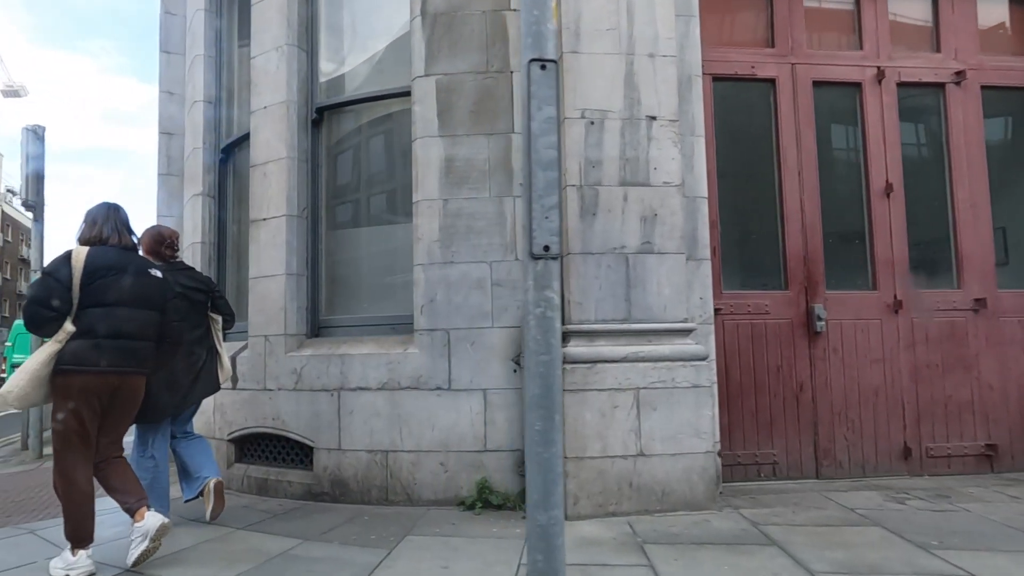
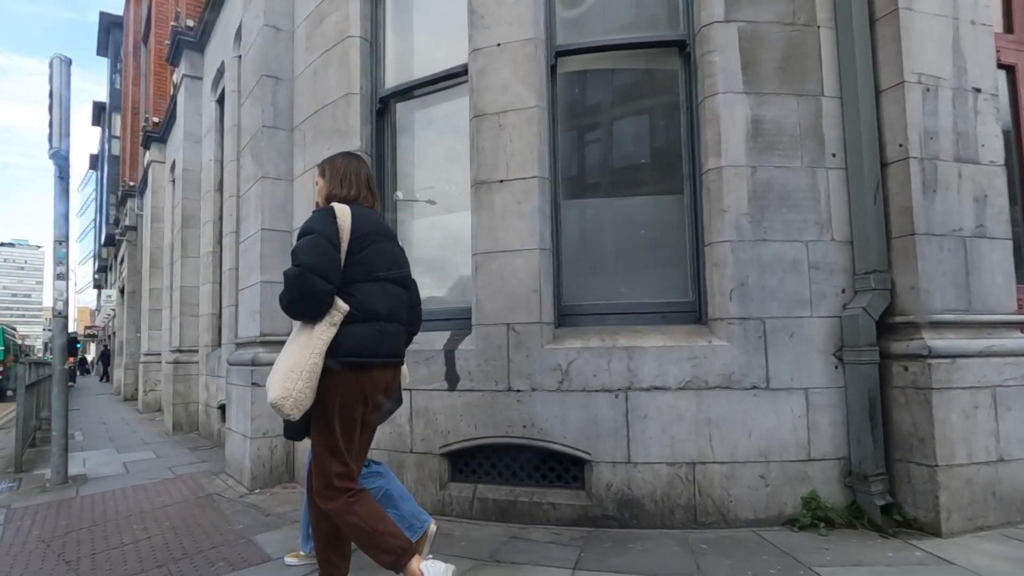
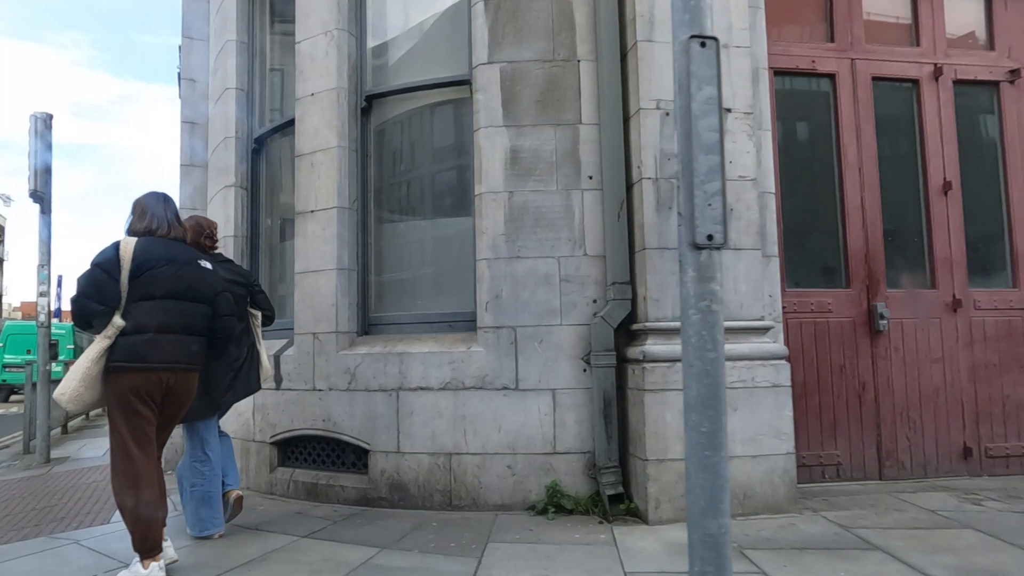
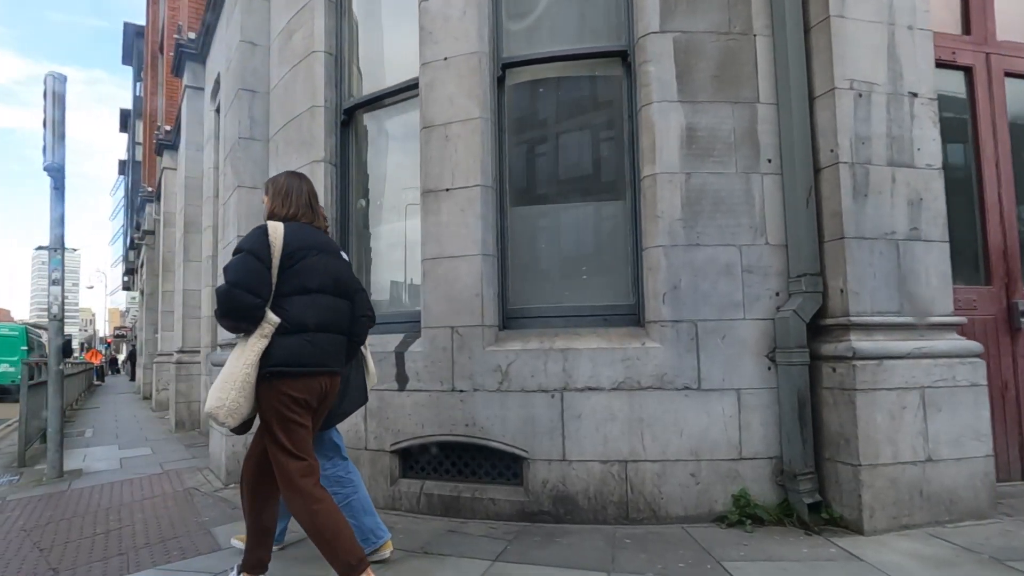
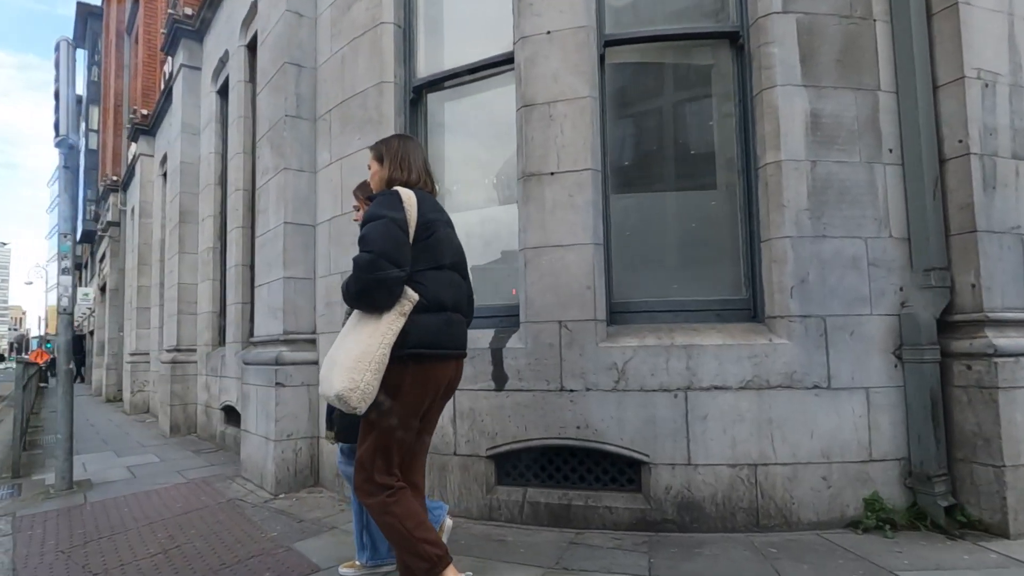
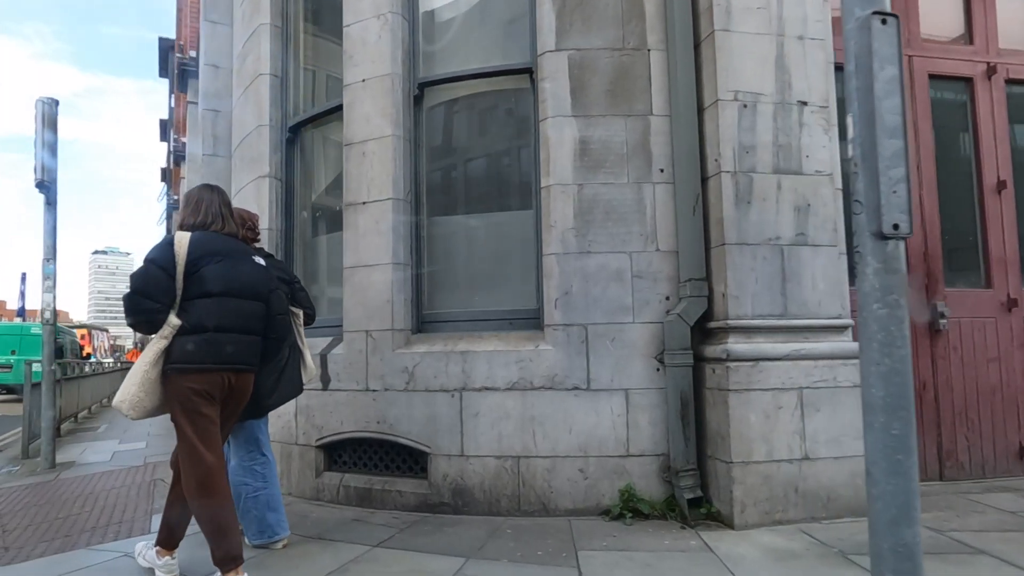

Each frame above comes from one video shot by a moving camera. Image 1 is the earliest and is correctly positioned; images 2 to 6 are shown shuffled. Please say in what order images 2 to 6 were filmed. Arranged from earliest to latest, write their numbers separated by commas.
3, 6, 4, 2, 5
